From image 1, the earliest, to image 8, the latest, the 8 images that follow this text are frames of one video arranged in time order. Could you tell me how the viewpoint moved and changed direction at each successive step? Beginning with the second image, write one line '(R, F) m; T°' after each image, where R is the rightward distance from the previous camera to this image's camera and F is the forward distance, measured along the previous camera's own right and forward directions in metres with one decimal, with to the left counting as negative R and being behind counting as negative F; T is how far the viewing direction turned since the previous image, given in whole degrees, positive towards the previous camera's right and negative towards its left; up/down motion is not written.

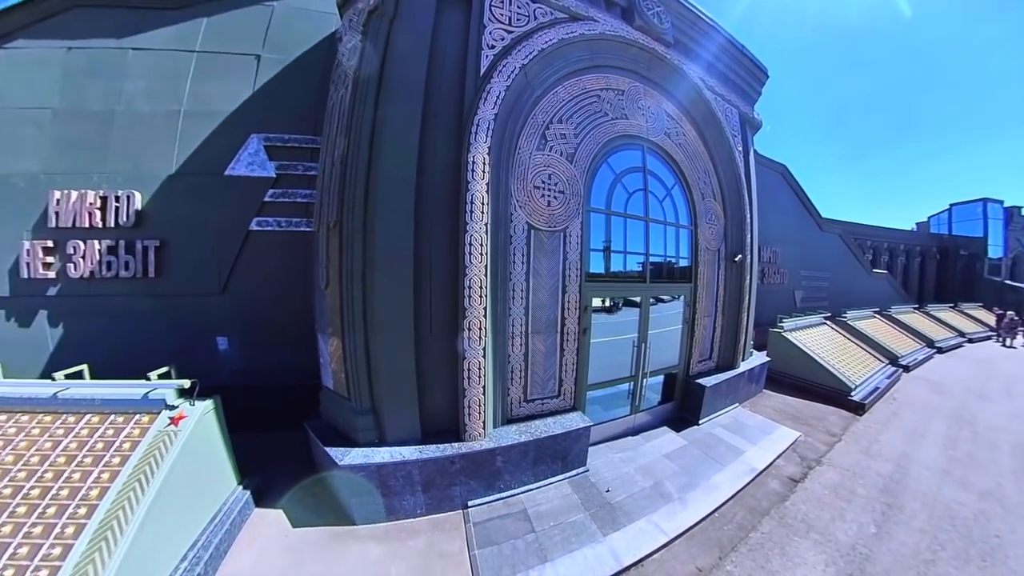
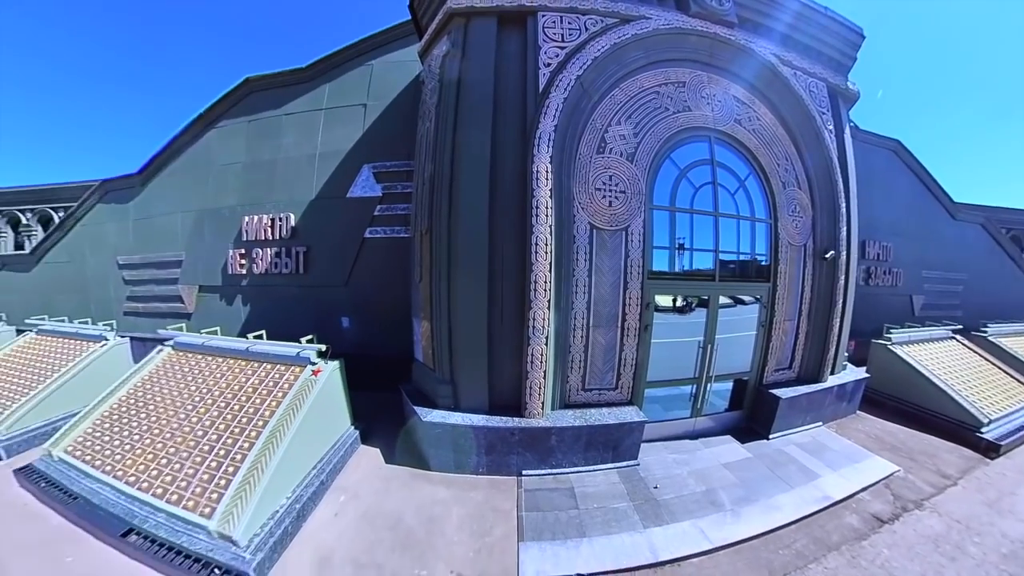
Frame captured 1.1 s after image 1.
(+0.5, -0.2) m; -18°
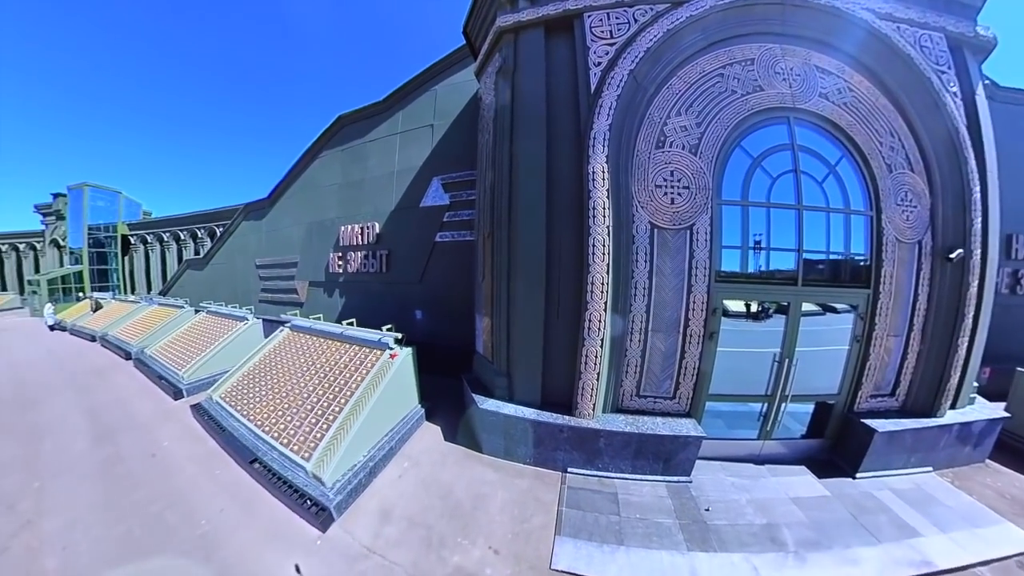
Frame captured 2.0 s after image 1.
(+0.5, -0.1) m; -16°
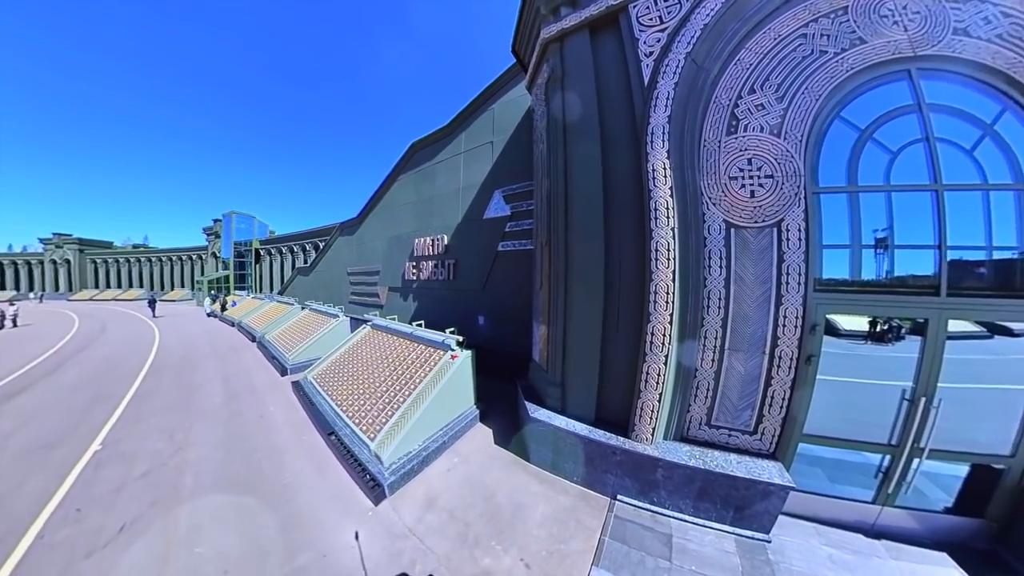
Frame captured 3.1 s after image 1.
(+0.6, +0.1) m; -18°
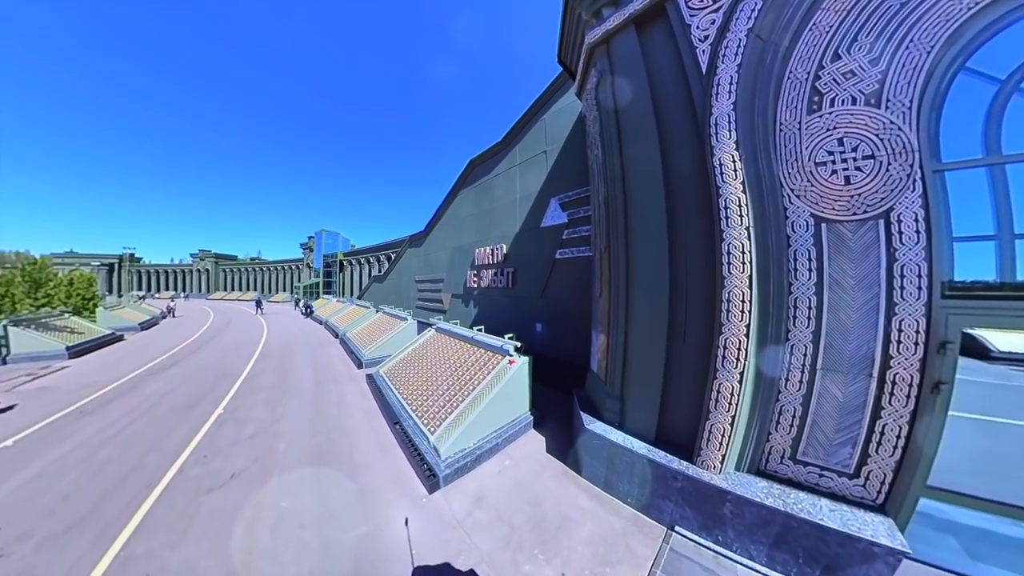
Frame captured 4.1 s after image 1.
(+0.4, 0.0) m; -15°
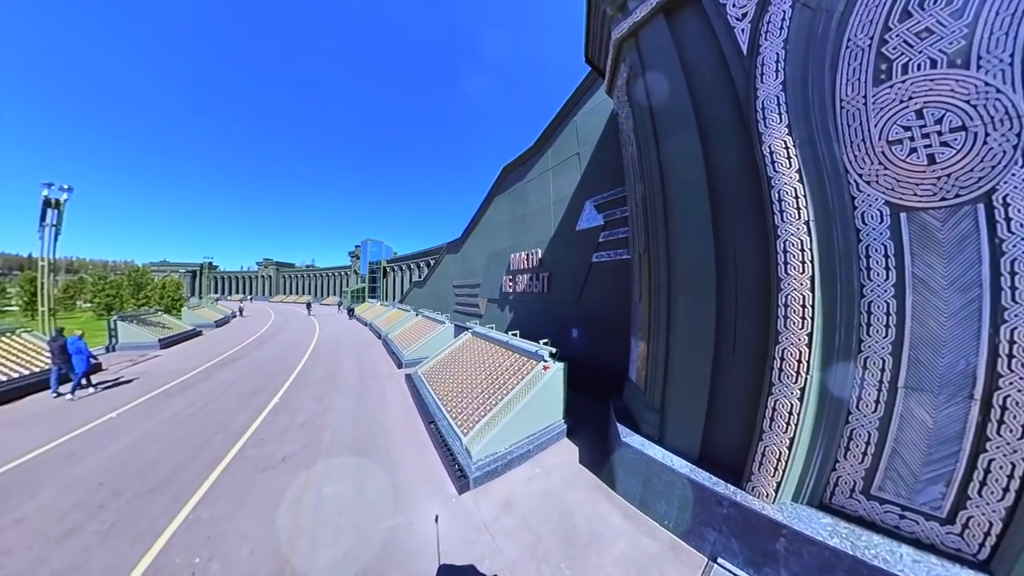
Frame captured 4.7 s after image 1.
(+0.3, 0.0) m; -10°
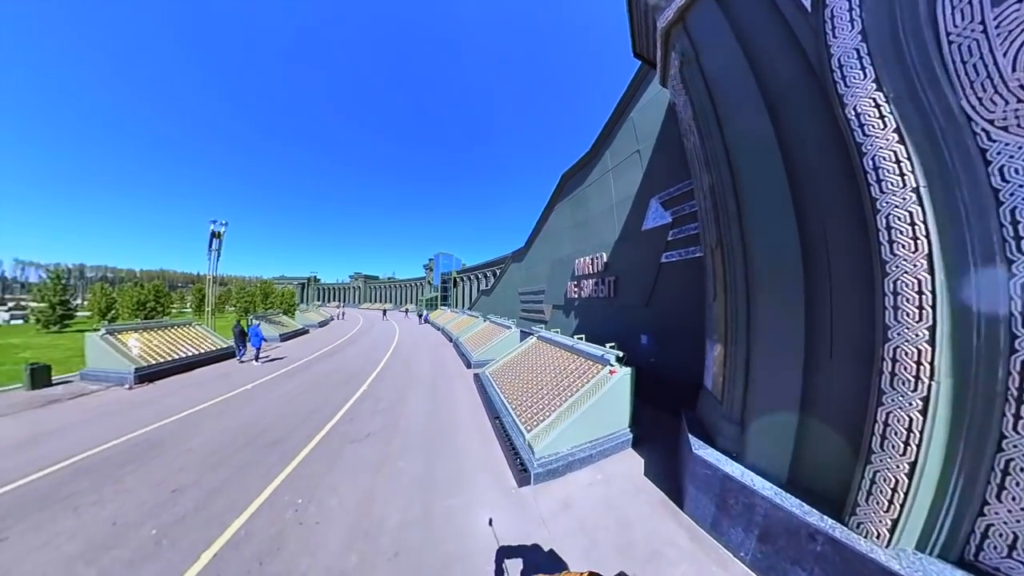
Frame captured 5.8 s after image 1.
(+0.4, -0.1) m; -15°
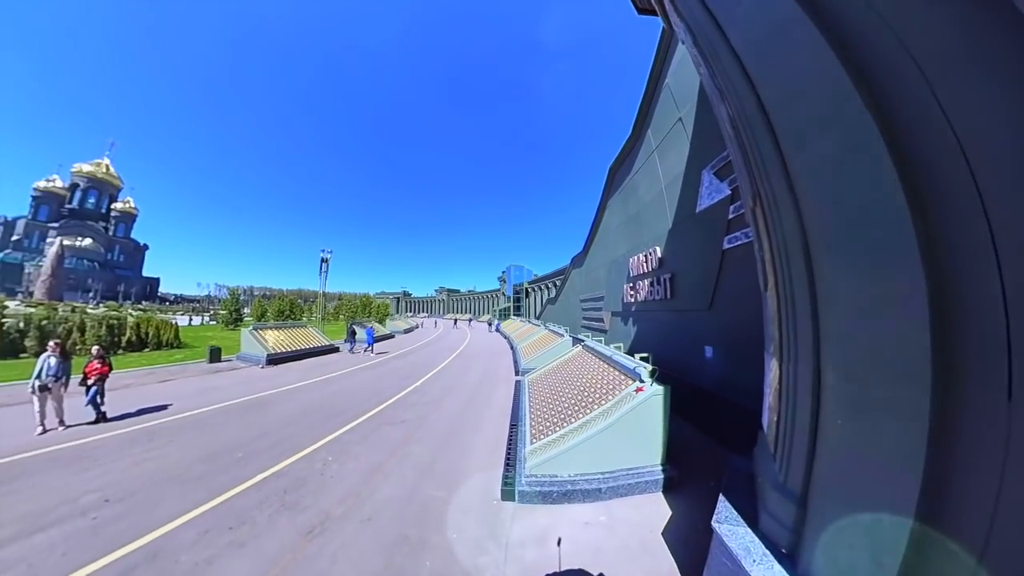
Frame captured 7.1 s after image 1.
(+1.9, +0.7) m; -33°
